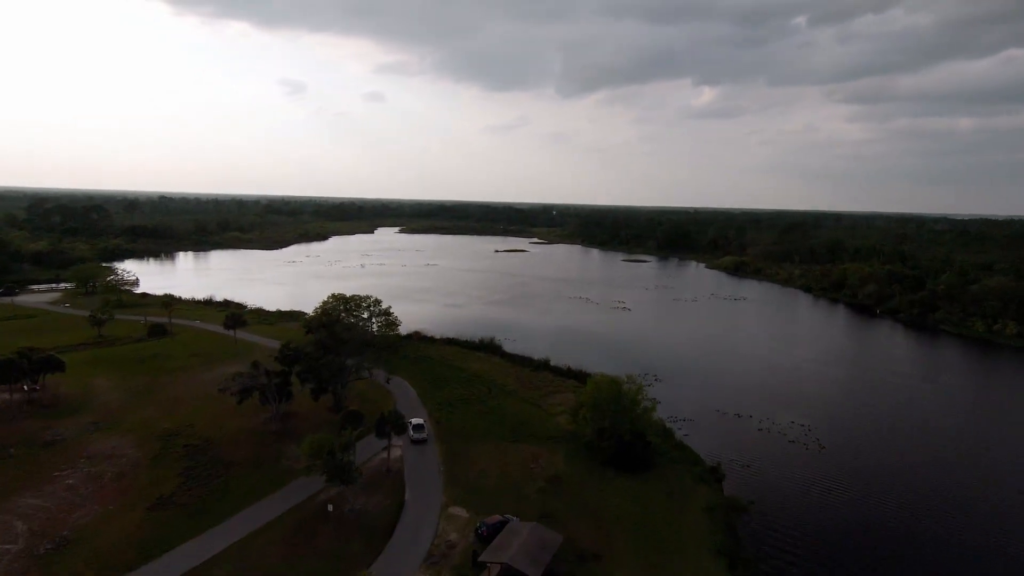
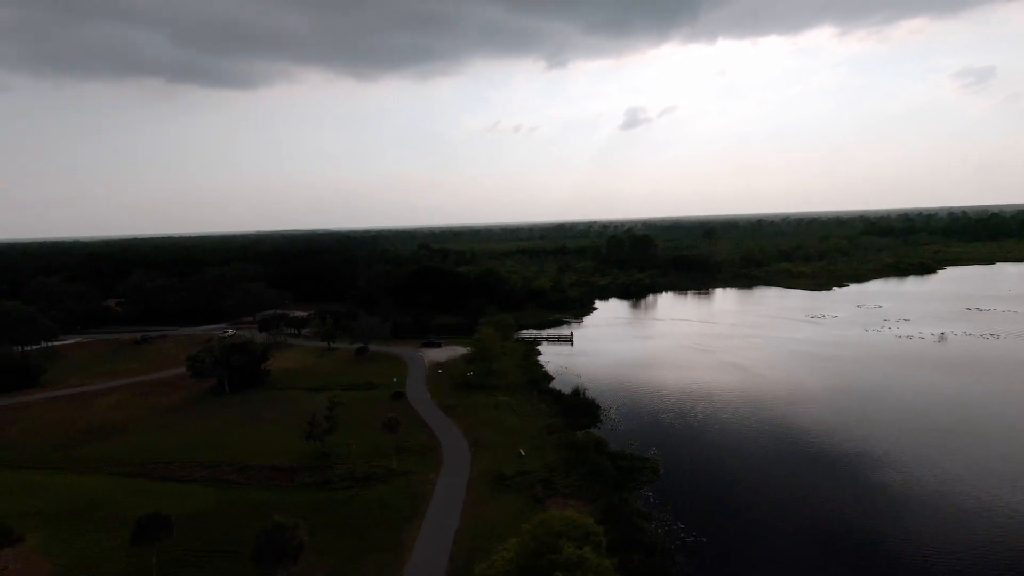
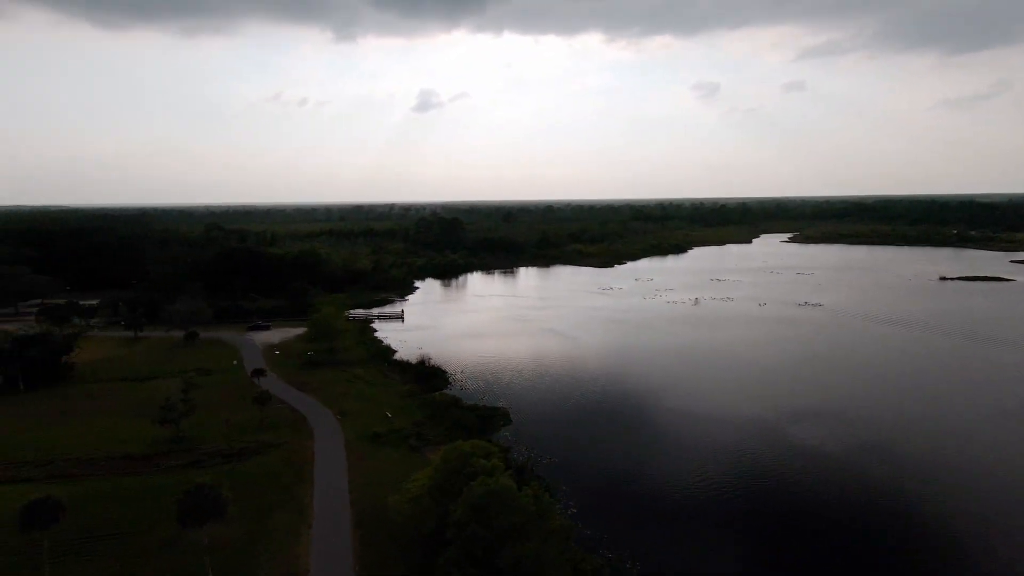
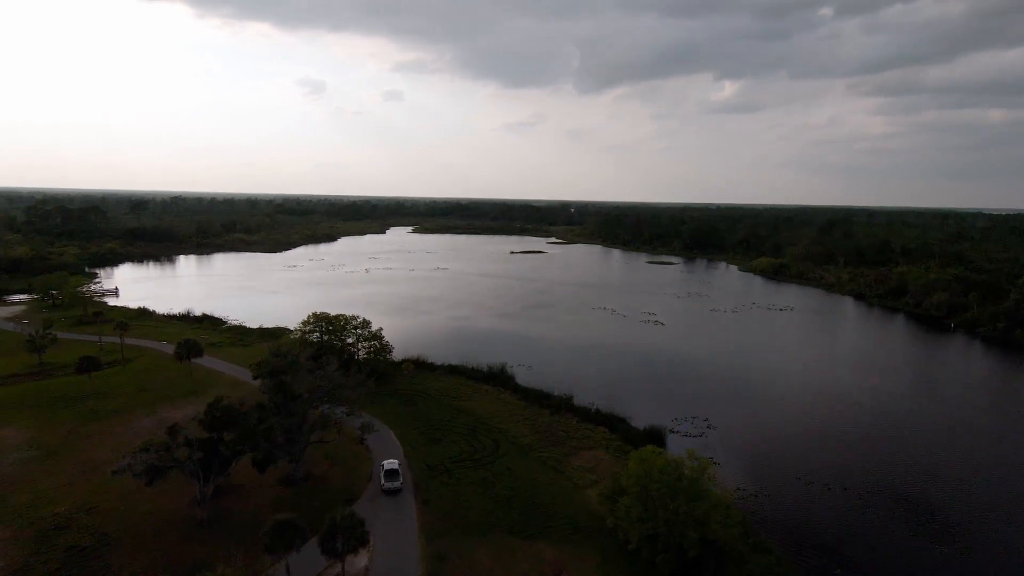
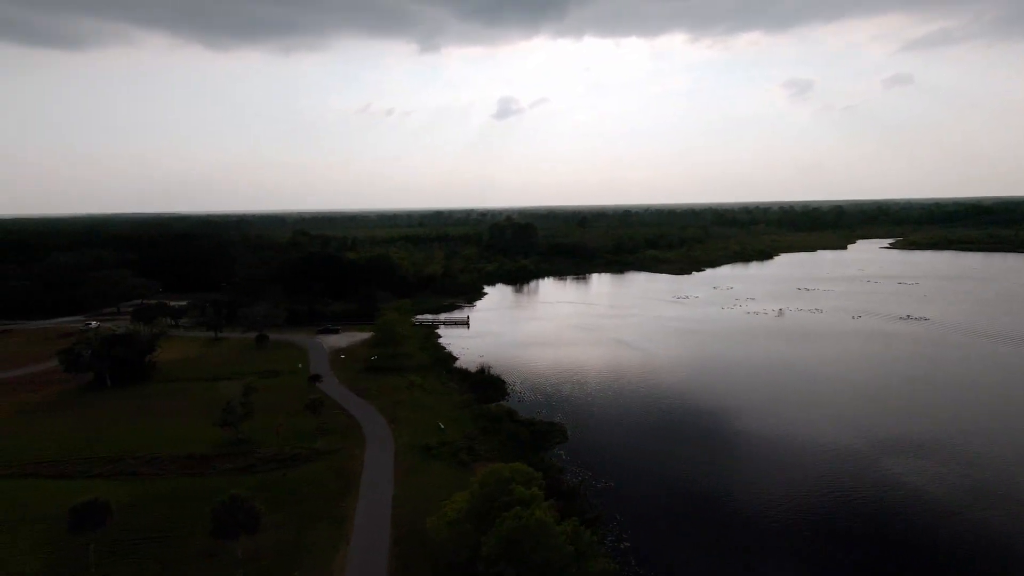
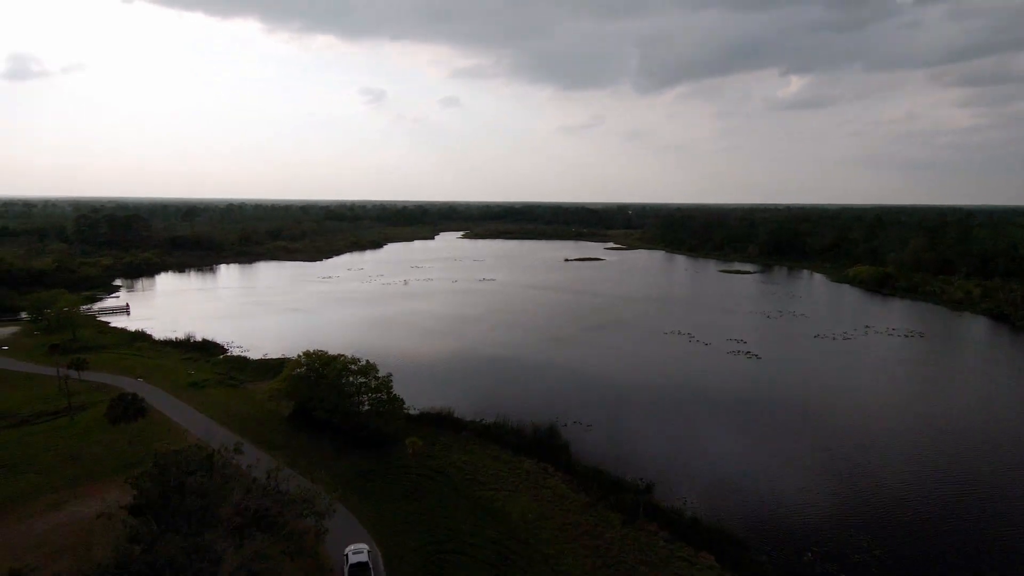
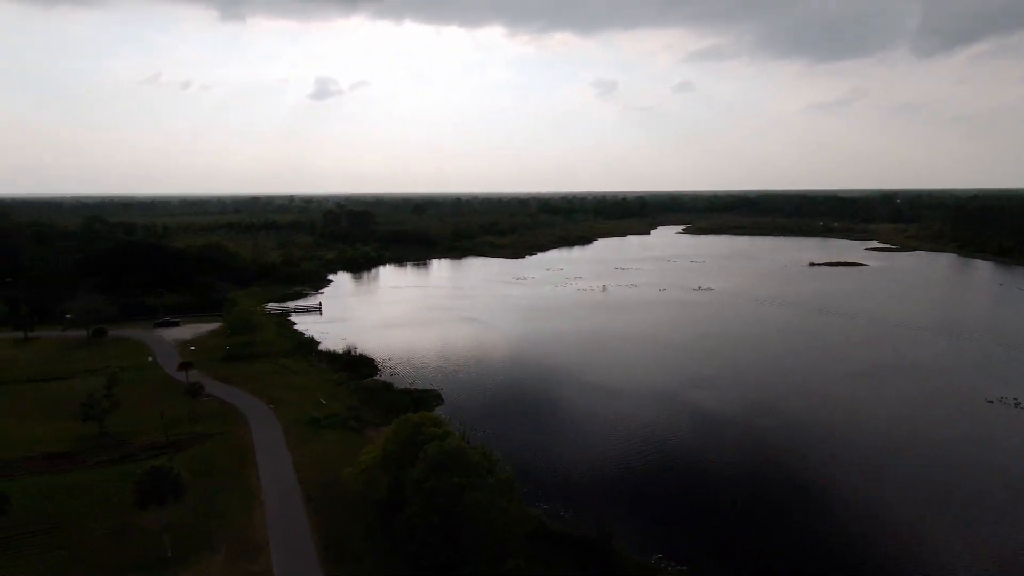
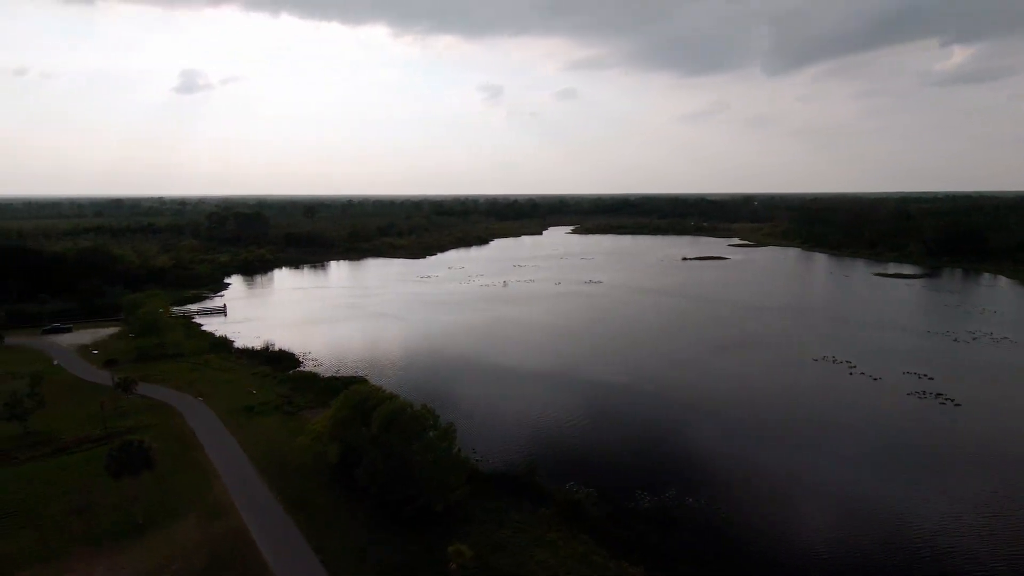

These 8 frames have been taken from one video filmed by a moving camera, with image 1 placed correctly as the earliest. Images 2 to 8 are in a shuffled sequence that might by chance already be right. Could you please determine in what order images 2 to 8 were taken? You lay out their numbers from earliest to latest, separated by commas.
4, 6, 8, 7, 3, 5, 2
